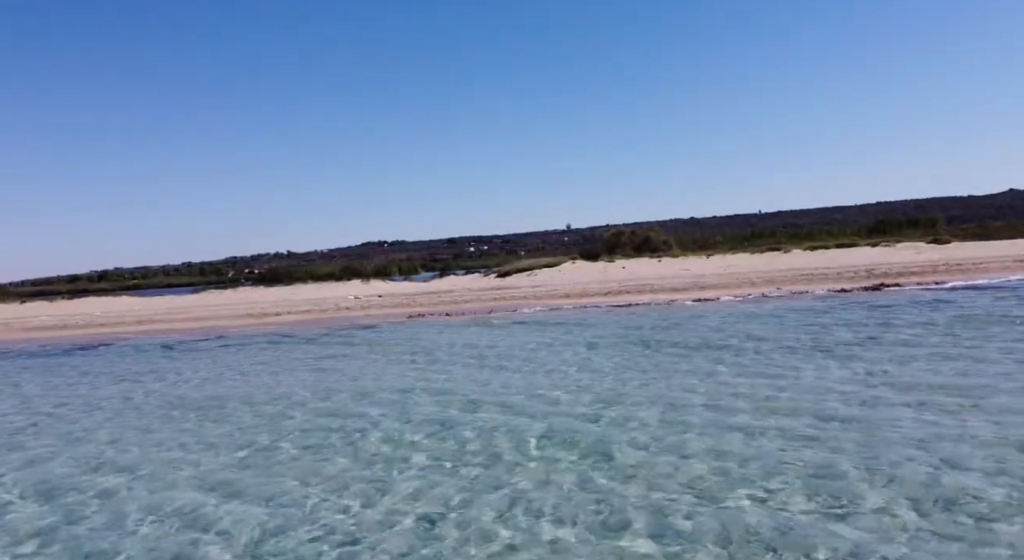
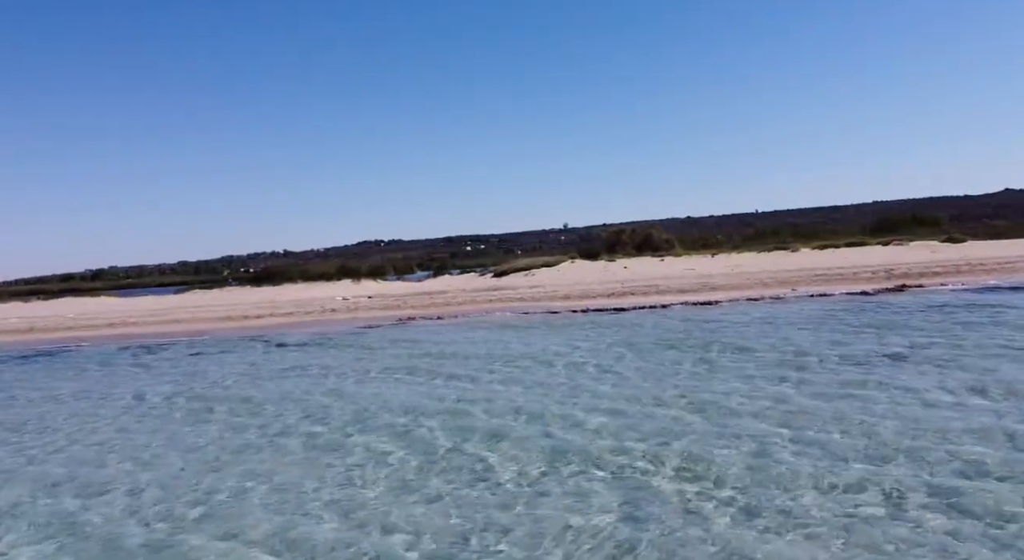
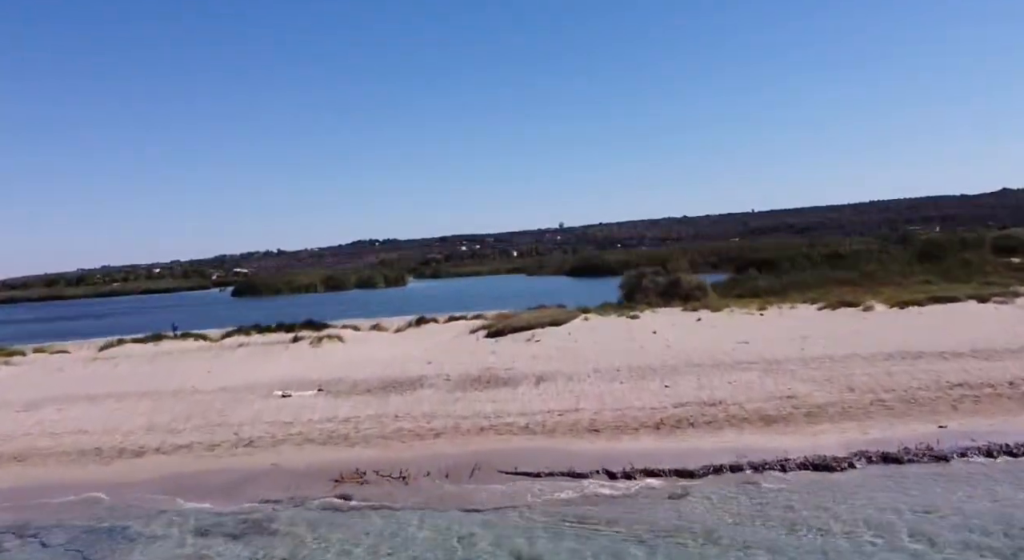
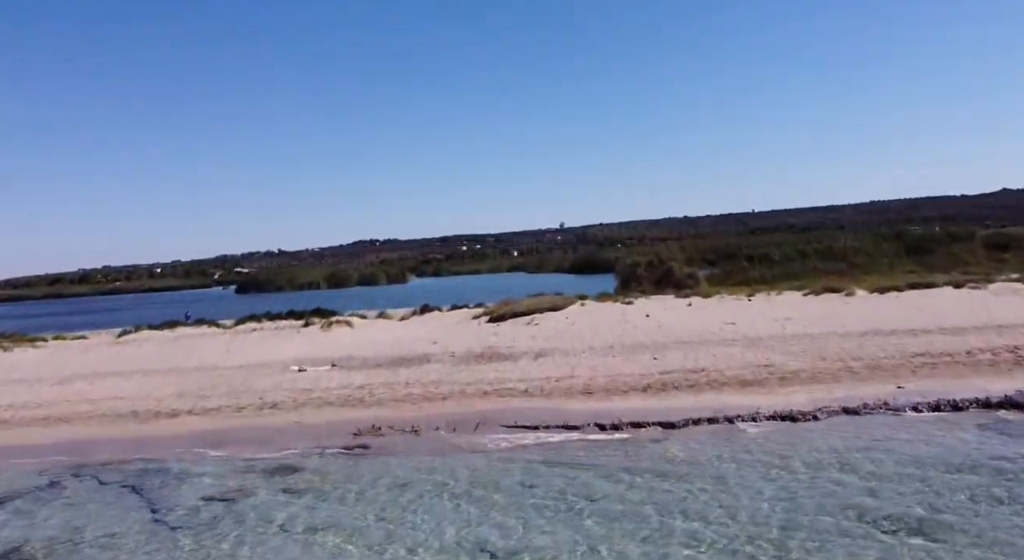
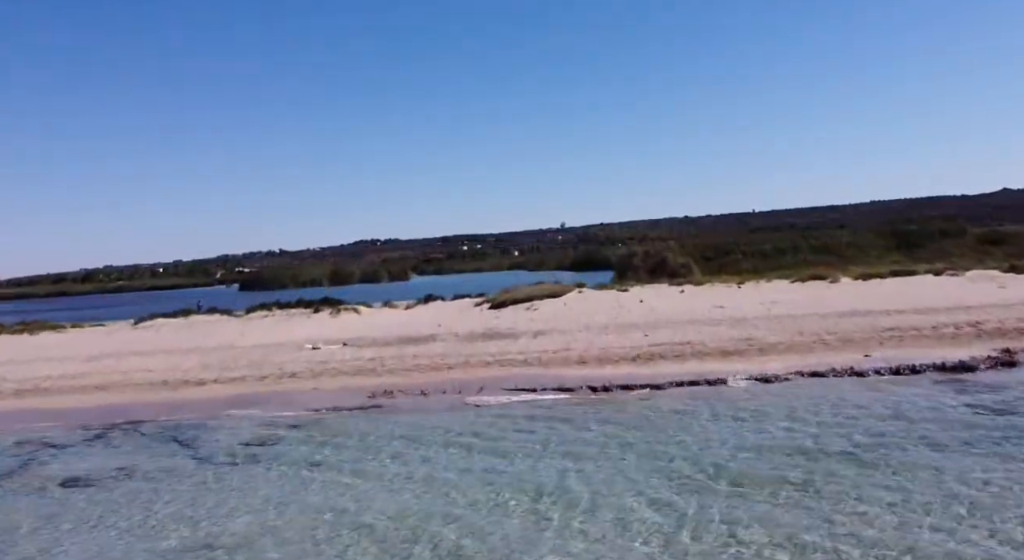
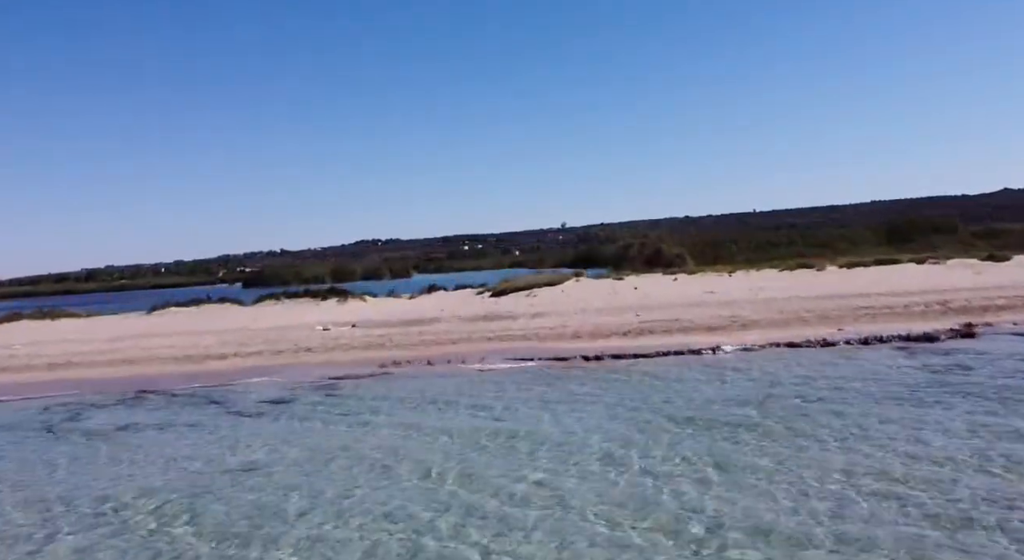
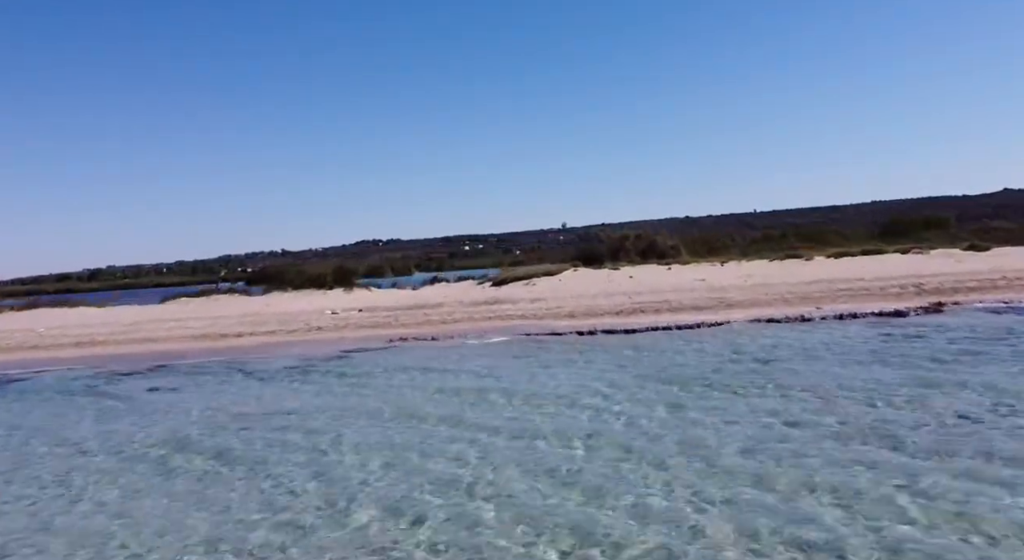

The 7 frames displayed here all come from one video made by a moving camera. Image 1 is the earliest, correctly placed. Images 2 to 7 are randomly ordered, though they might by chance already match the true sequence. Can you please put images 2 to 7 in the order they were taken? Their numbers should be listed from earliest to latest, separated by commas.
2, 7, 6, 5, 4, 3
